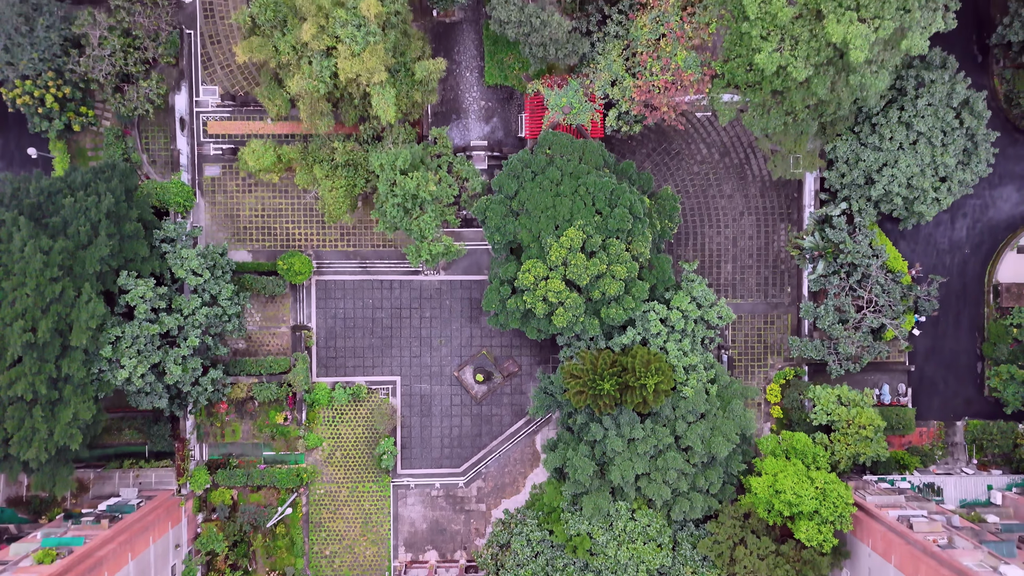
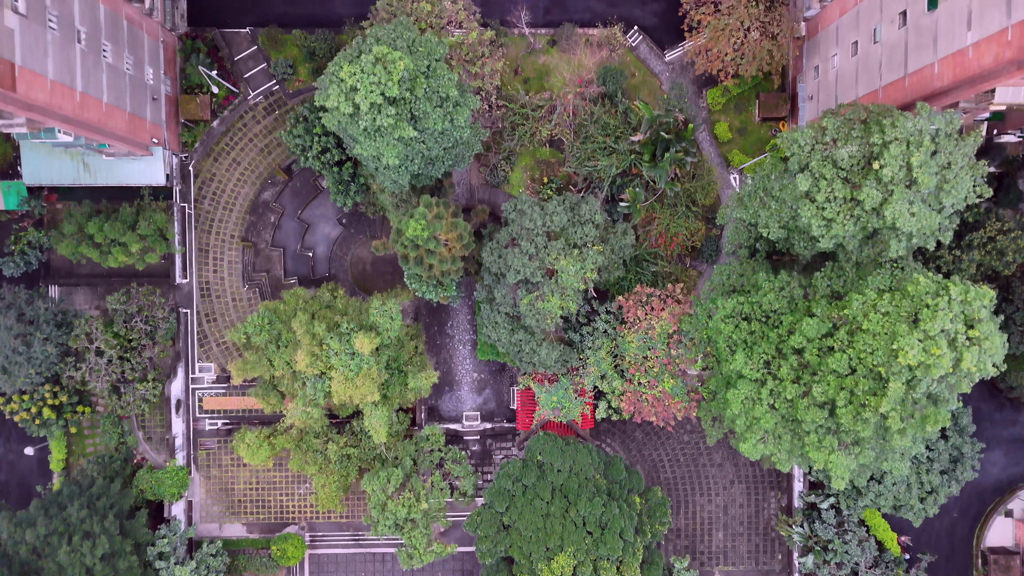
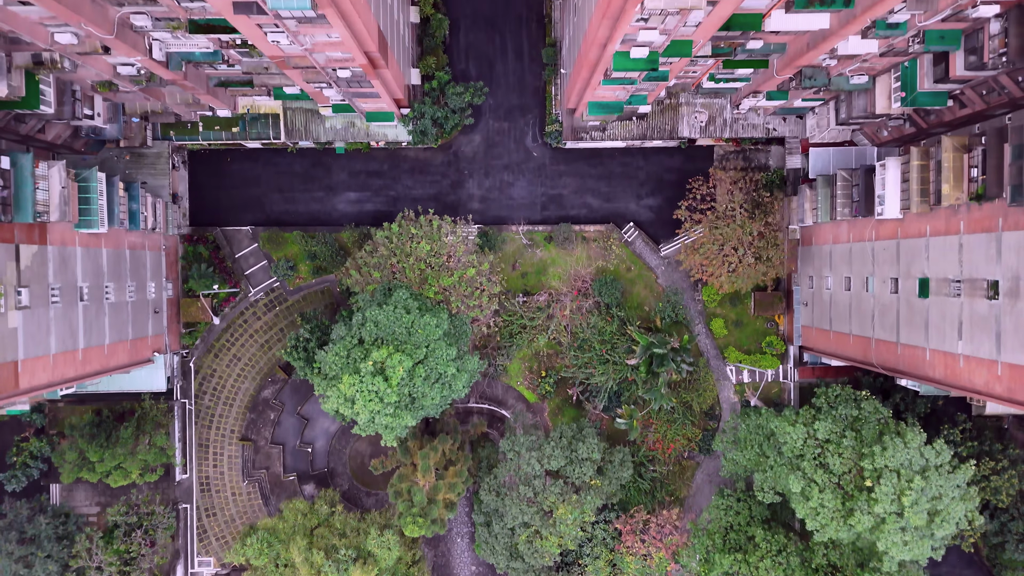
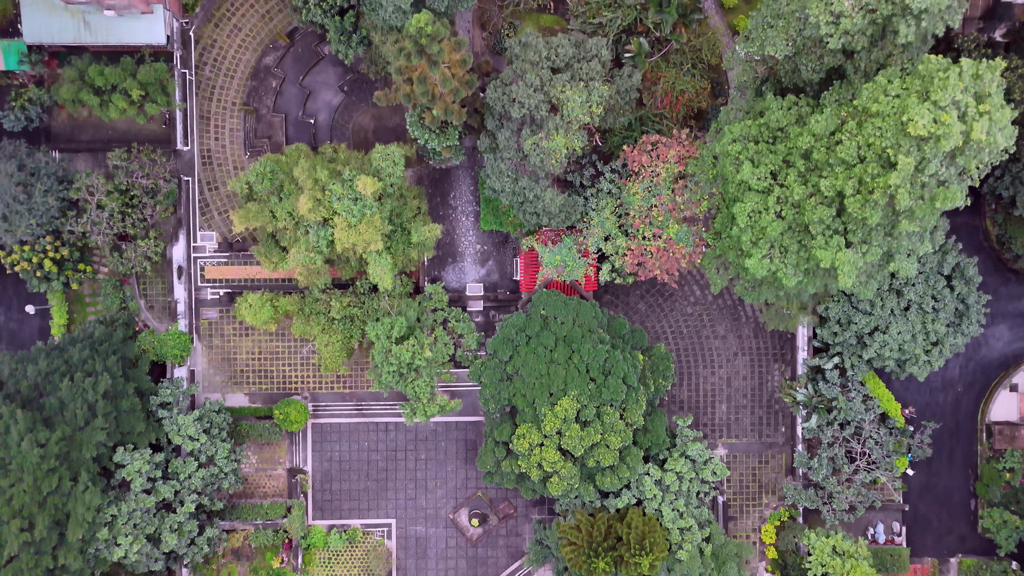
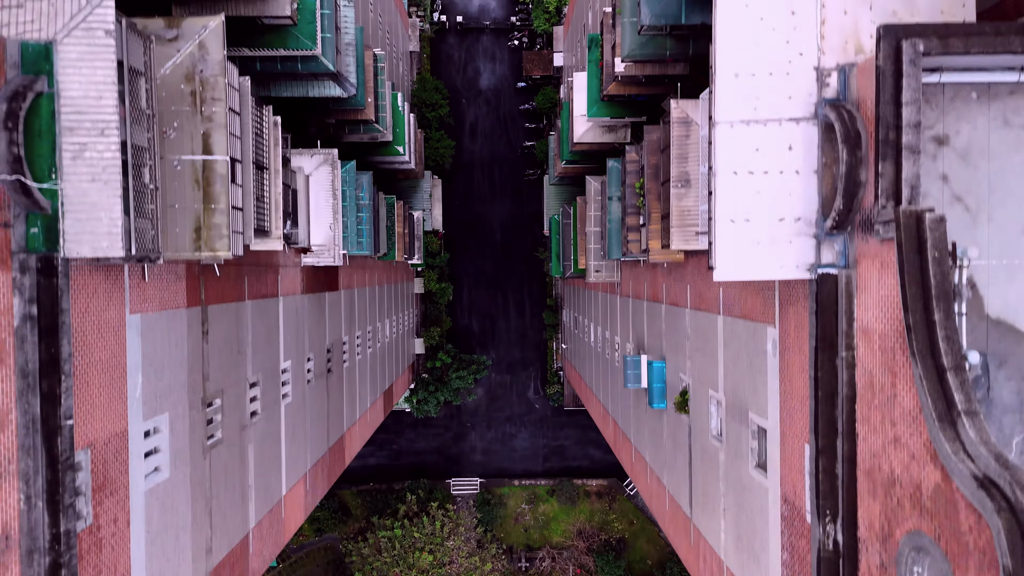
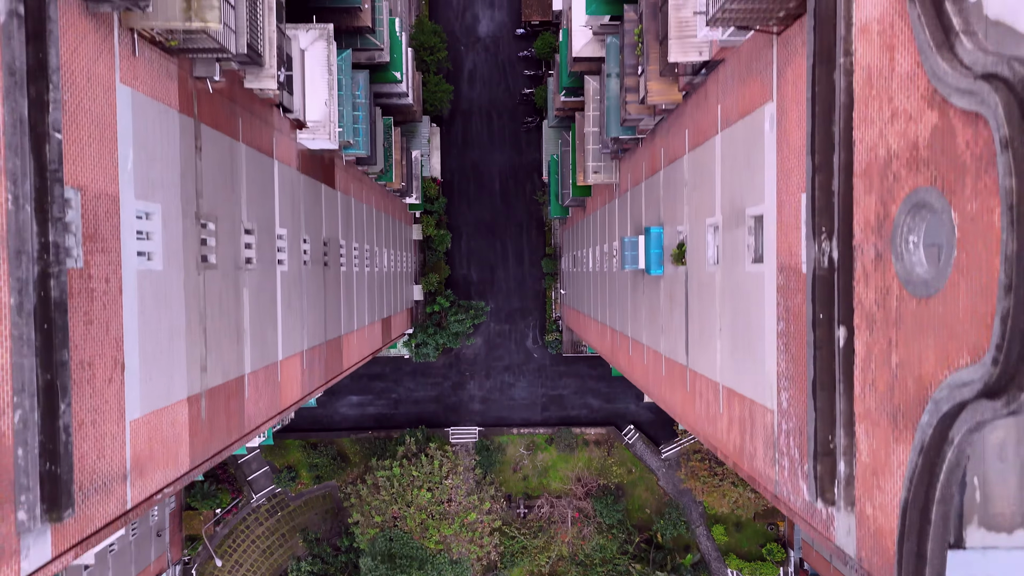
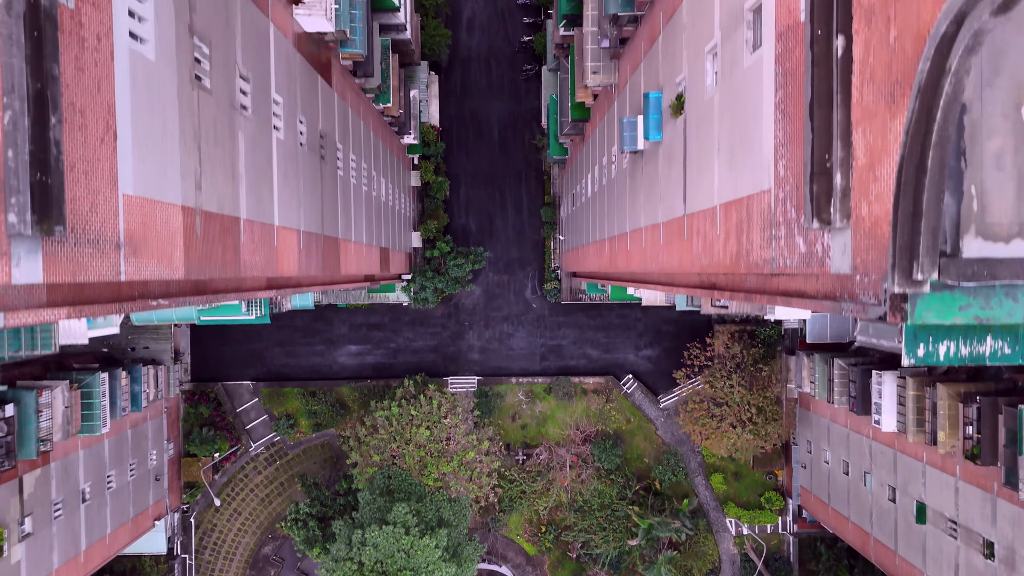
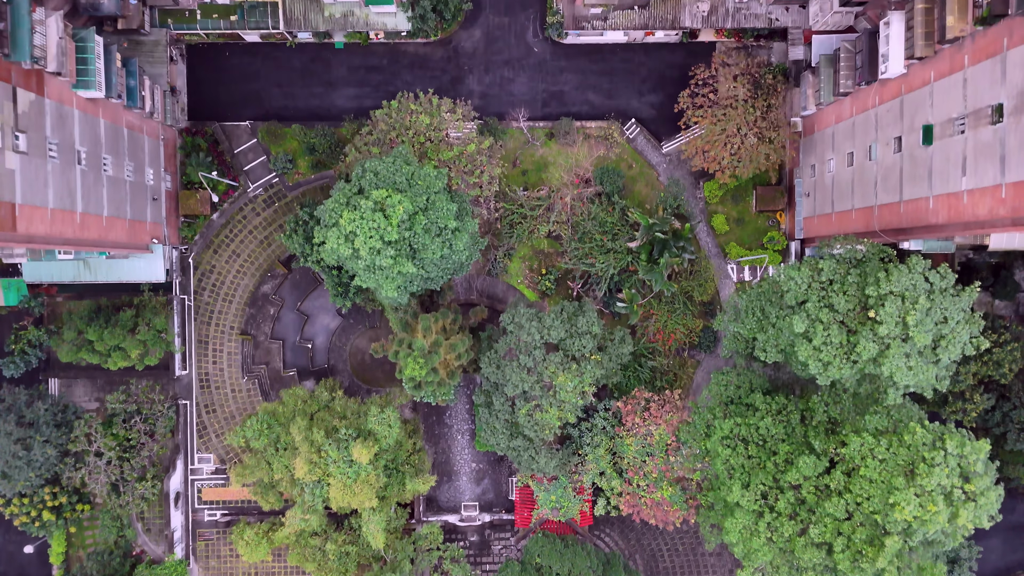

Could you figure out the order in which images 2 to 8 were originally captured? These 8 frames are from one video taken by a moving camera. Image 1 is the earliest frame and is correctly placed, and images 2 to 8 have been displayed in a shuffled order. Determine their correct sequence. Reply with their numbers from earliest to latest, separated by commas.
4, 2, 8, 3, 7, 6, 5
